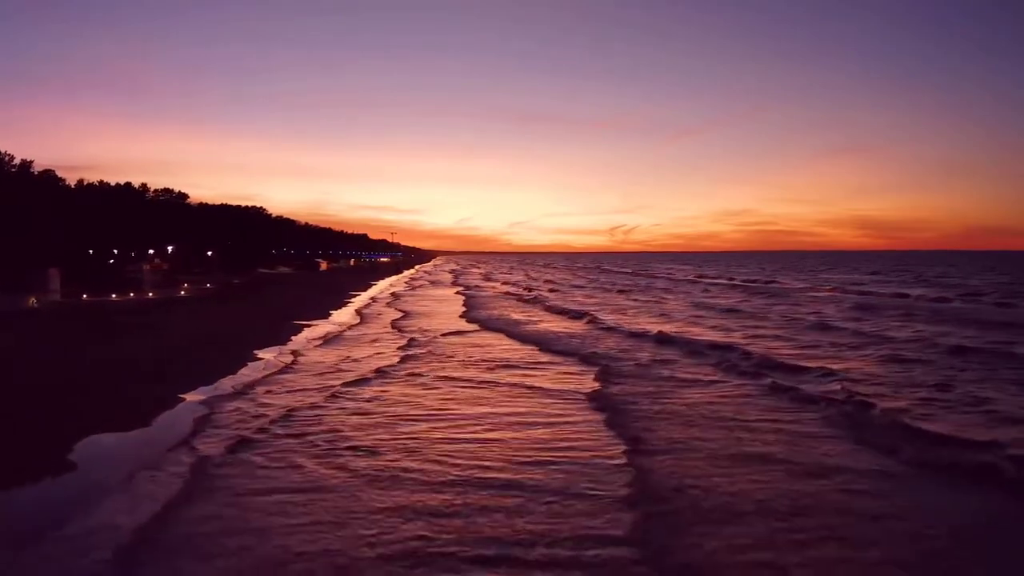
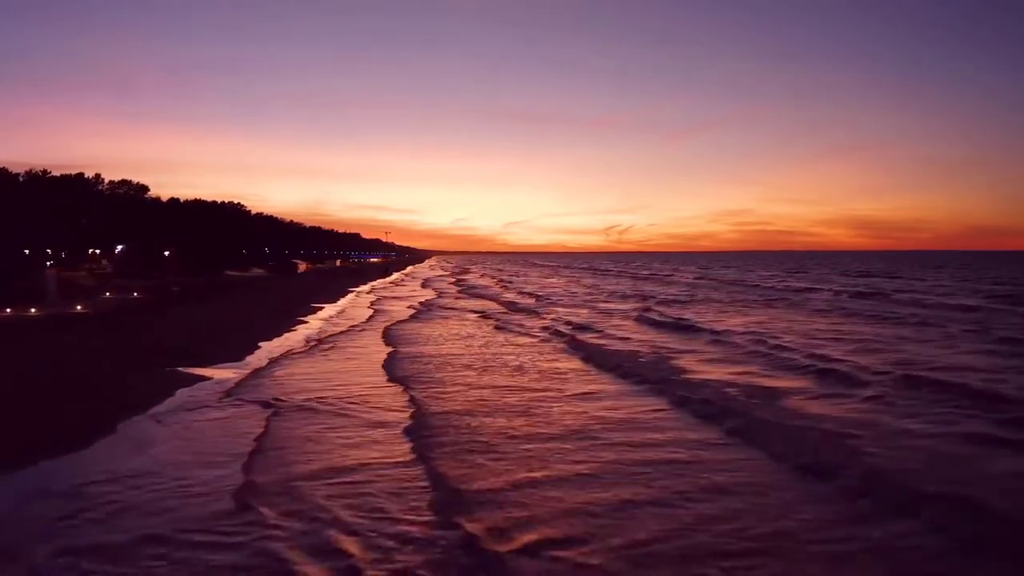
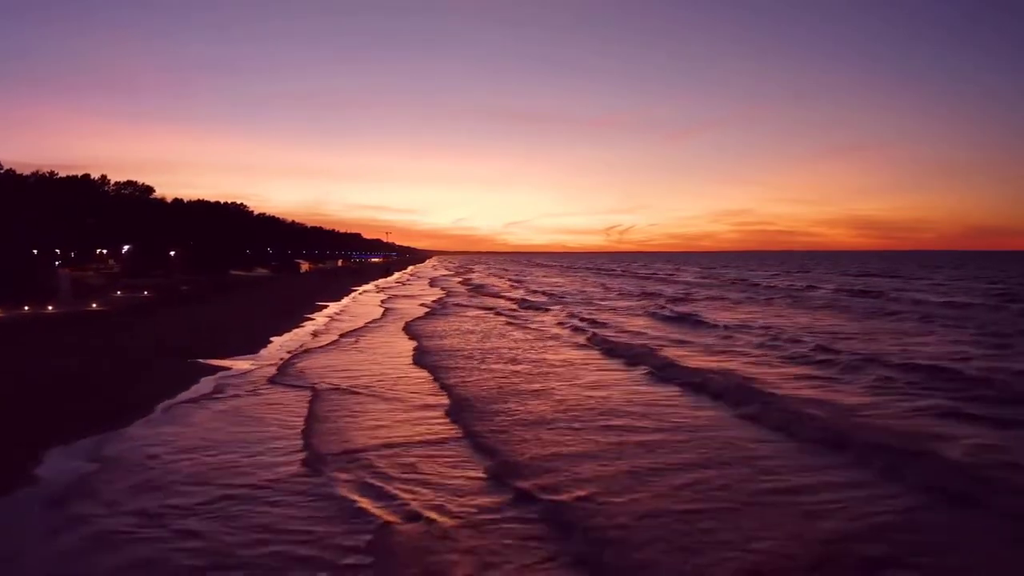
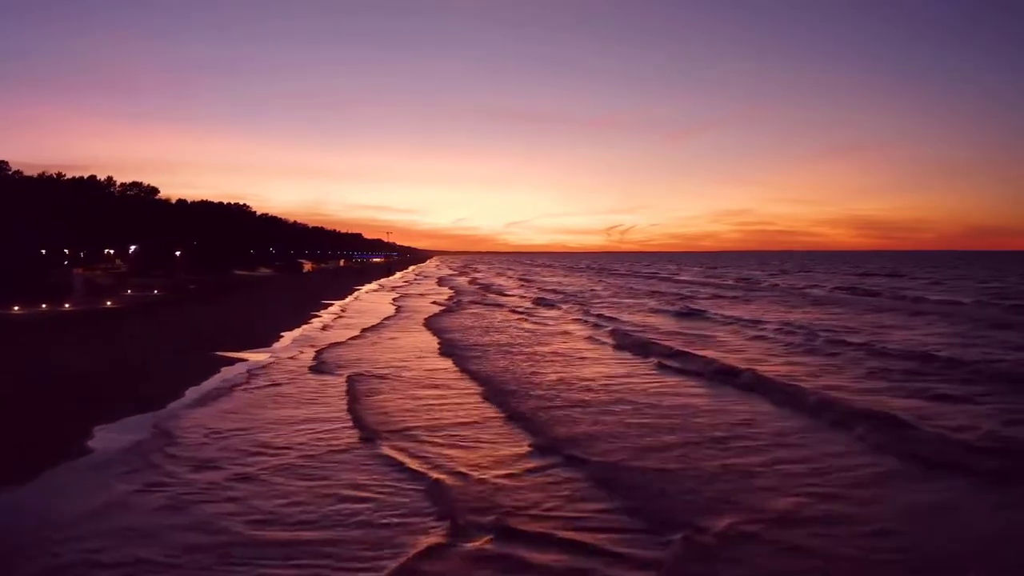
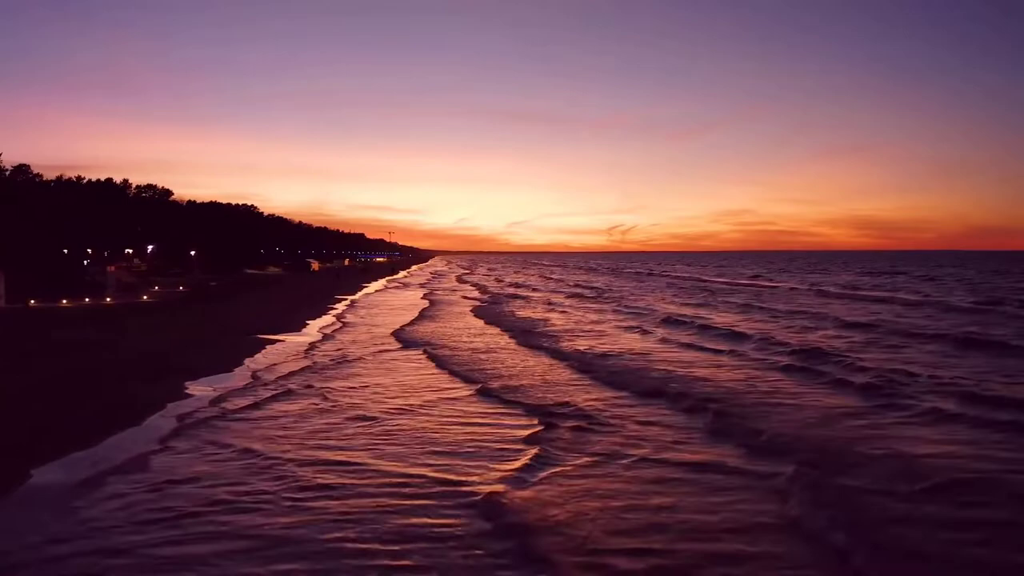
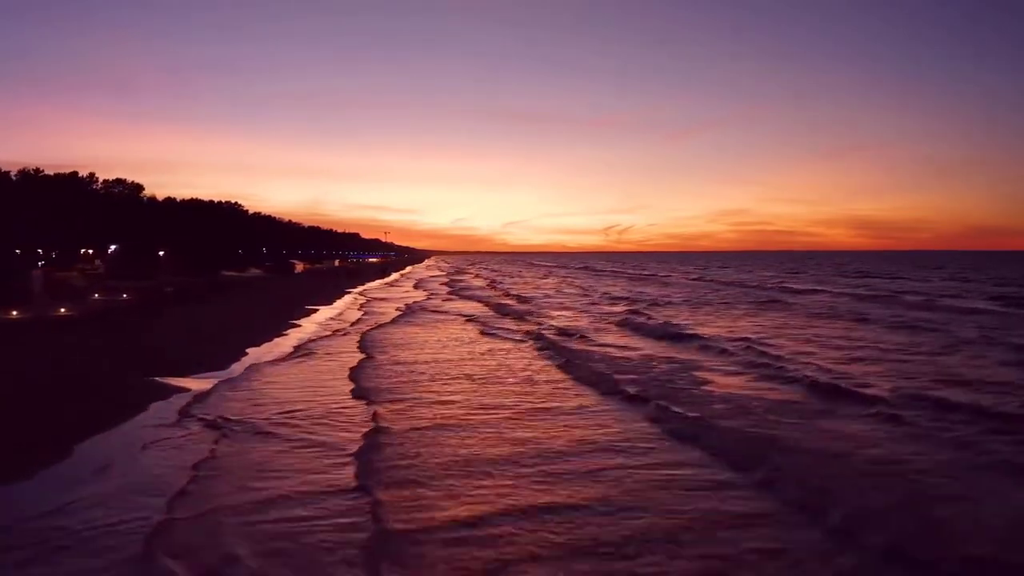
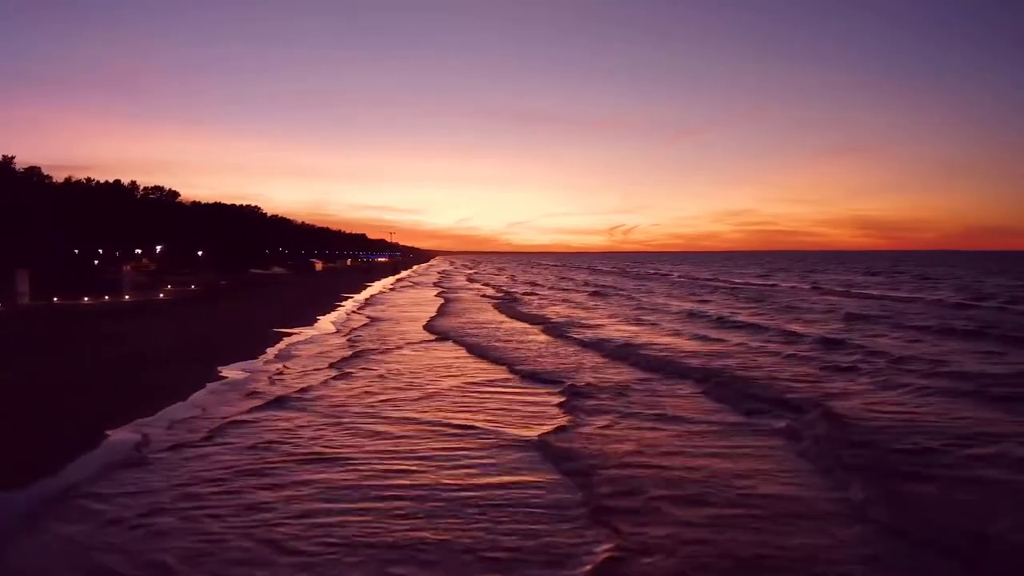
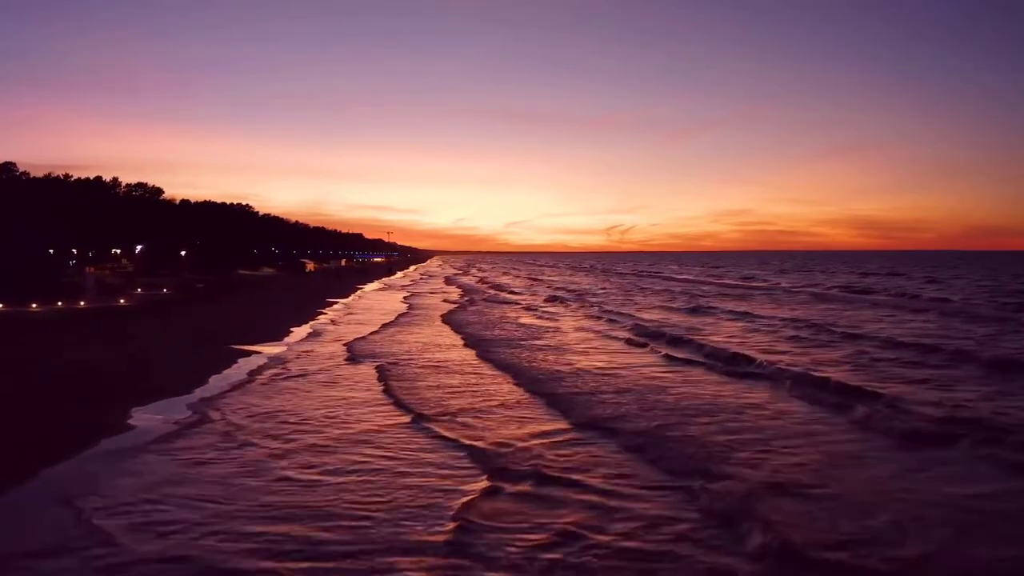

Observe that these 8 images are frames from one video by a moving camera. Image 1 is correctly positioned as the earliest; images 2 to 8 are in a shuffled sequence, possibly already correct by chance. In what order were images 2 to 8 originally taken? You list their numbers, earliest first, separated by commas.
7, 5, 8, 4, 3, 2, 6
